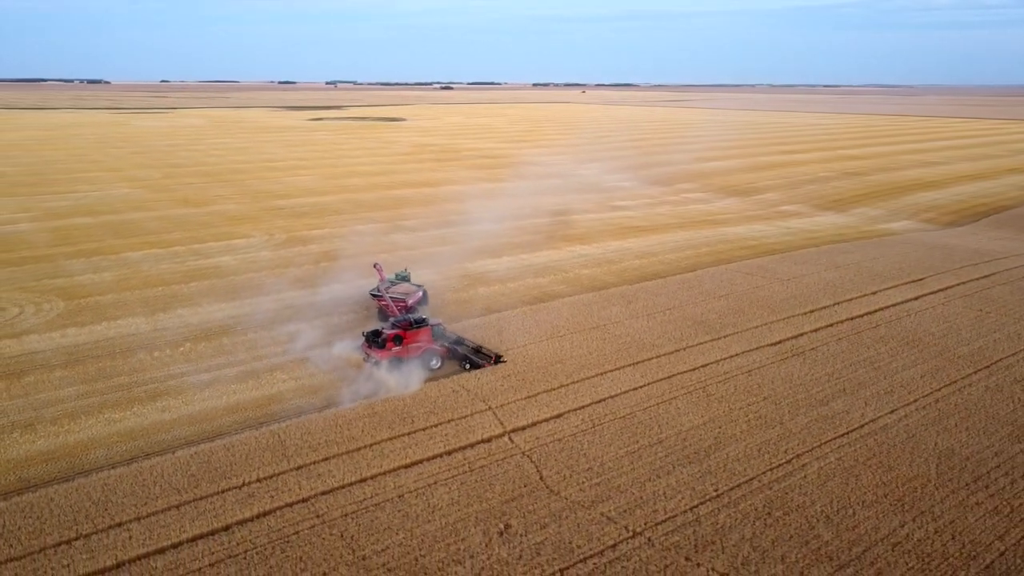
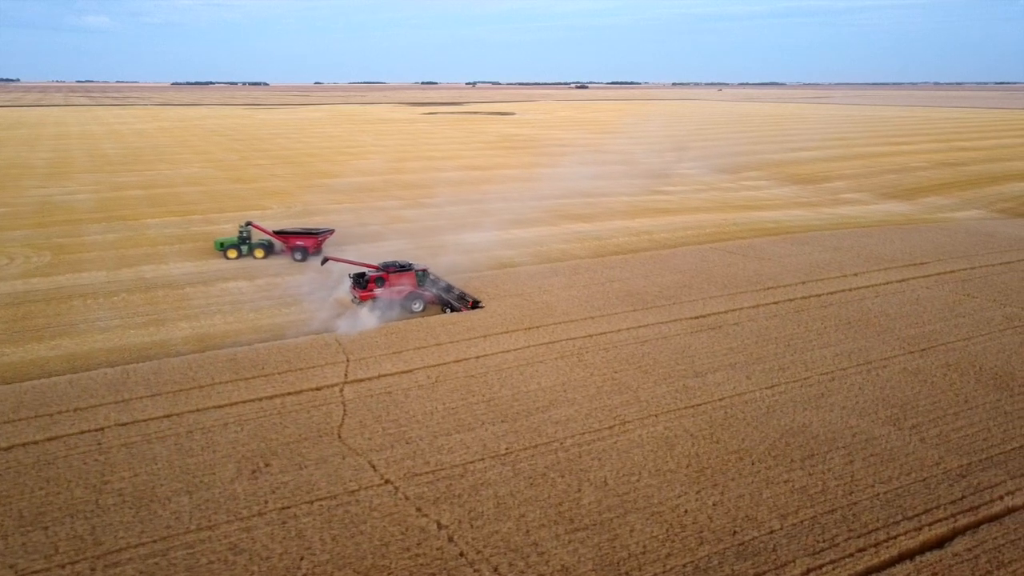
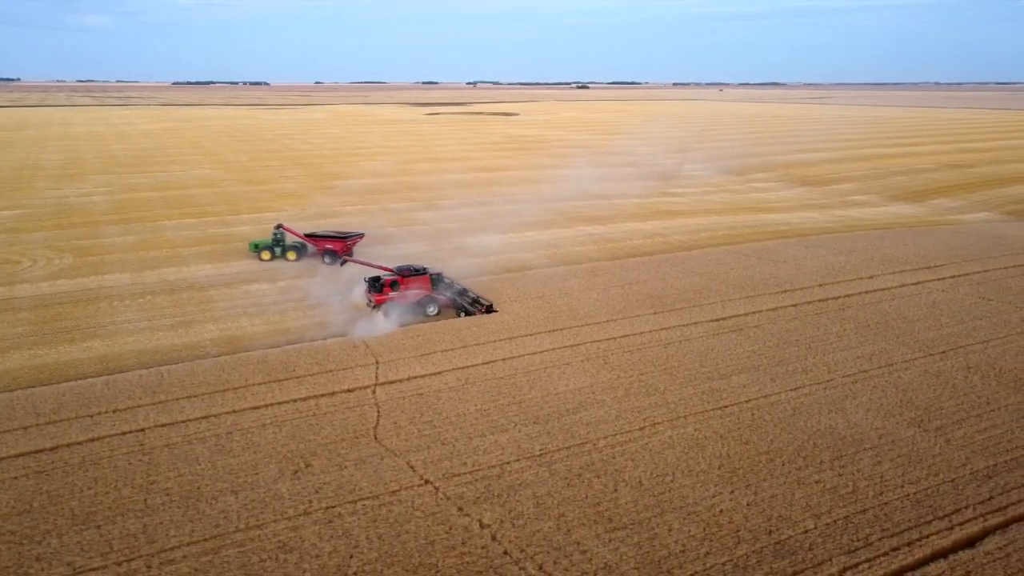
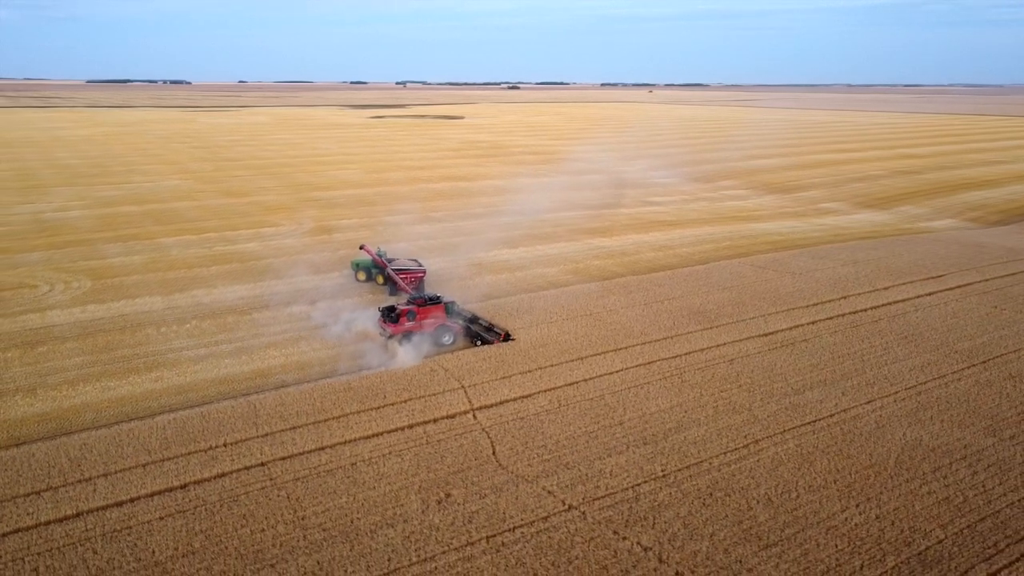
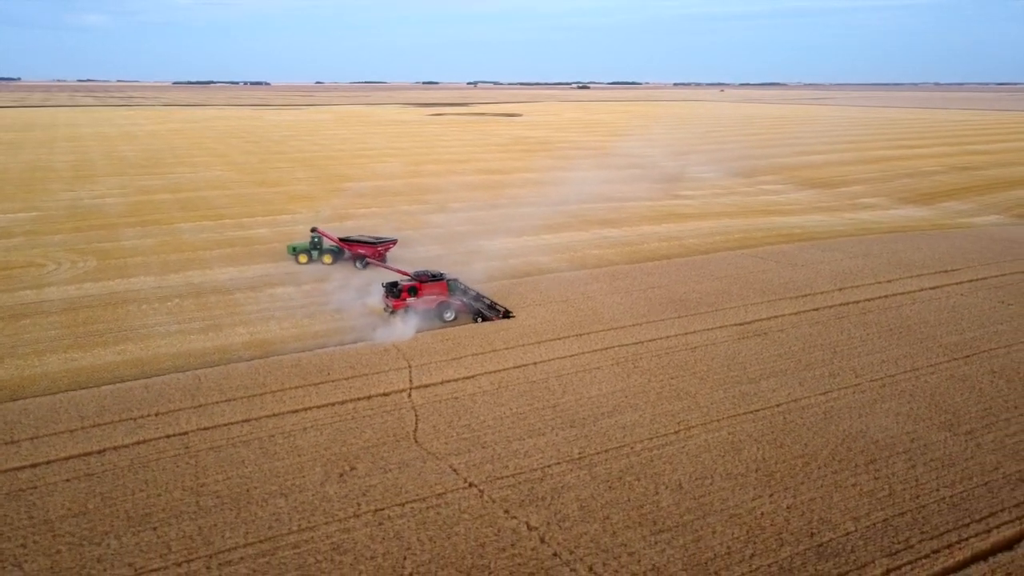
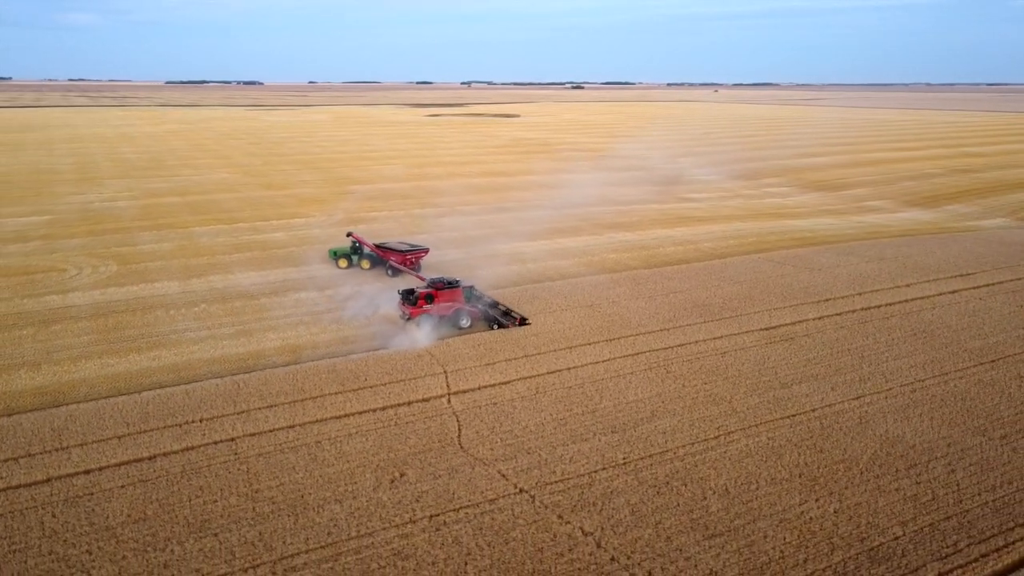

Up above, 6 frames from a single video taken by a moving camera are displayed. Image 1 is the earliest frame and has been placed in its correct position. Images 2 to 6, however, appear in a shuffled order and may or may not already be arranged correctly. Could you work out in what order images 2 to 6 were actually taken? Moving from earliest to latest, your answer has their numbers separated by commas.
4, 6, 5, 3, 2
